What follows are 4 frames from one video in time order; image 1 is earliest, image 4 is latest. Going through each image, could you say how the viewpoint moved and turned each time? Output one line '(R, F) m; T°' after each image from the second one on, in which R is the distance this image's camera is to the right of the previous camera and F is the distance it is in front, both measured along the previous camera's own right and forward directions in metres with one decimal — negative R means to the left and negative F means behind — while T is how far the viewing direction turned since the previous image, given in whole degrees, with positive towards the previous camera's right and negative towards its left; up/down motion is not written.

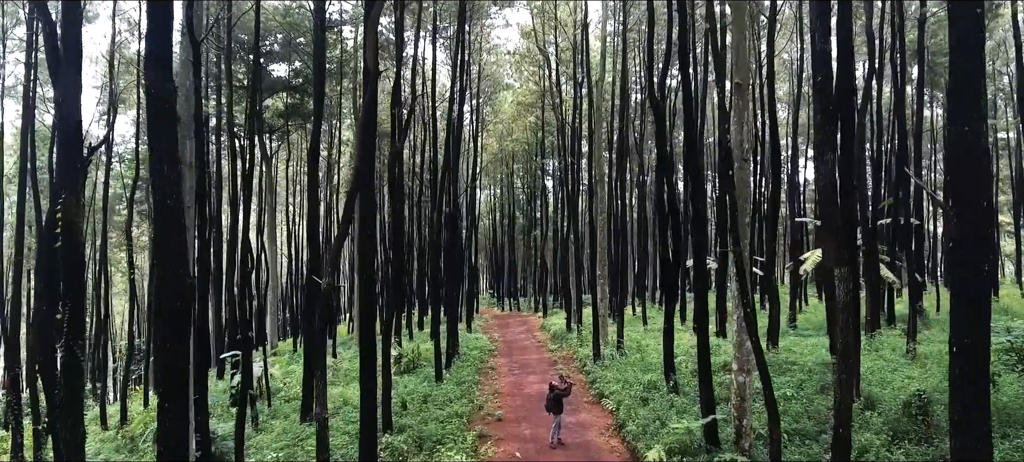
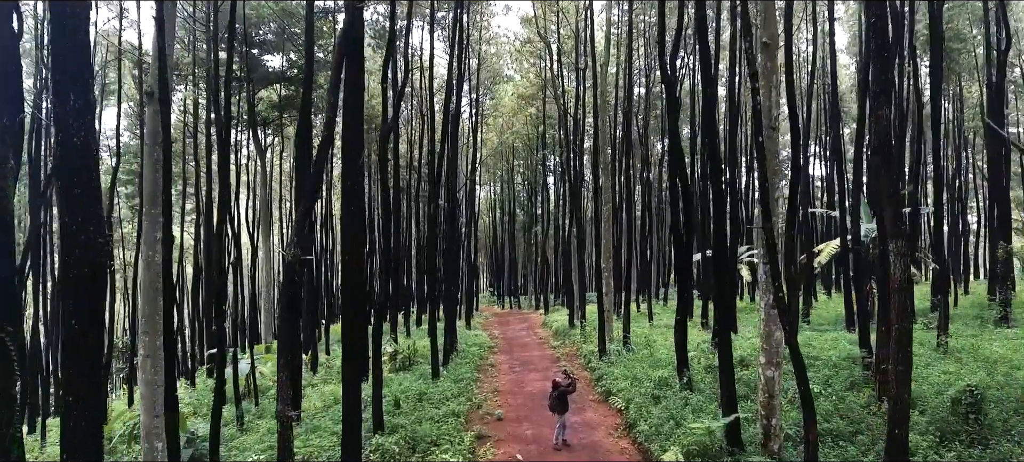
(0.0, +0.6) m; 0°
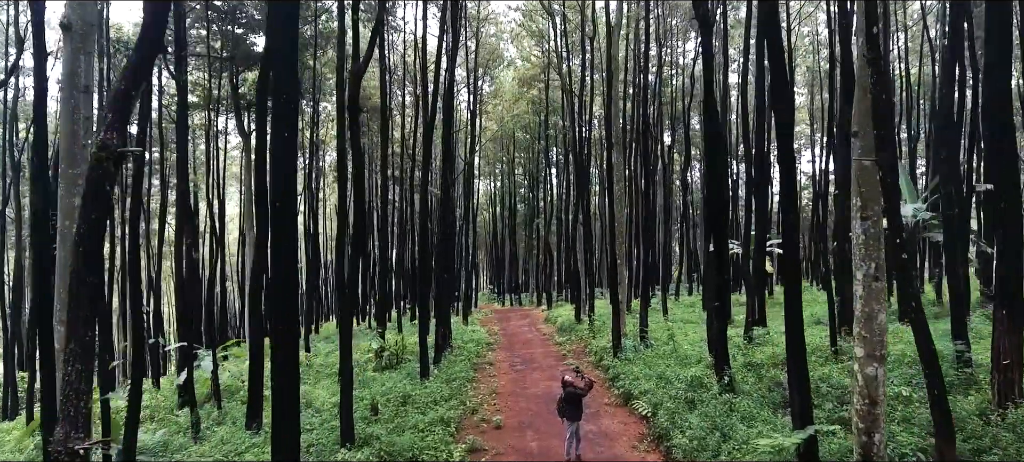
(0.0, +1.5) m; 0°
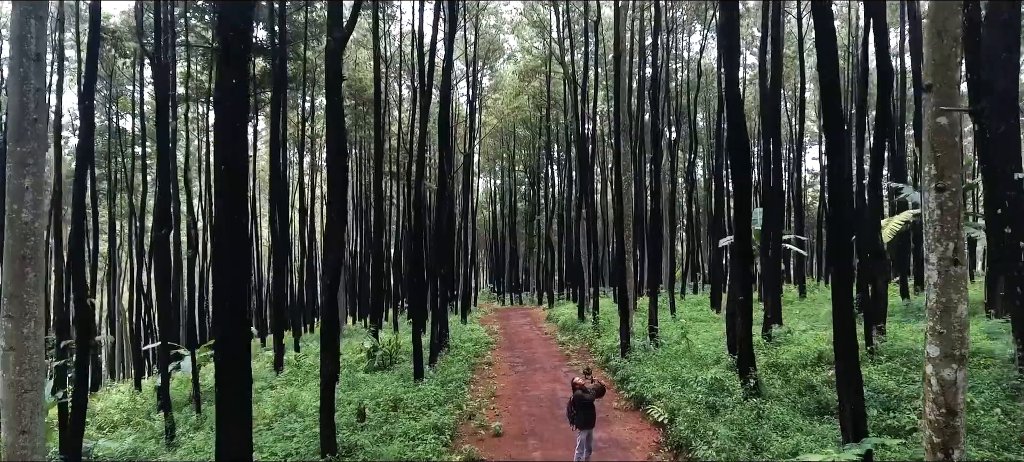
(0.0, +0.7) m; 0°
